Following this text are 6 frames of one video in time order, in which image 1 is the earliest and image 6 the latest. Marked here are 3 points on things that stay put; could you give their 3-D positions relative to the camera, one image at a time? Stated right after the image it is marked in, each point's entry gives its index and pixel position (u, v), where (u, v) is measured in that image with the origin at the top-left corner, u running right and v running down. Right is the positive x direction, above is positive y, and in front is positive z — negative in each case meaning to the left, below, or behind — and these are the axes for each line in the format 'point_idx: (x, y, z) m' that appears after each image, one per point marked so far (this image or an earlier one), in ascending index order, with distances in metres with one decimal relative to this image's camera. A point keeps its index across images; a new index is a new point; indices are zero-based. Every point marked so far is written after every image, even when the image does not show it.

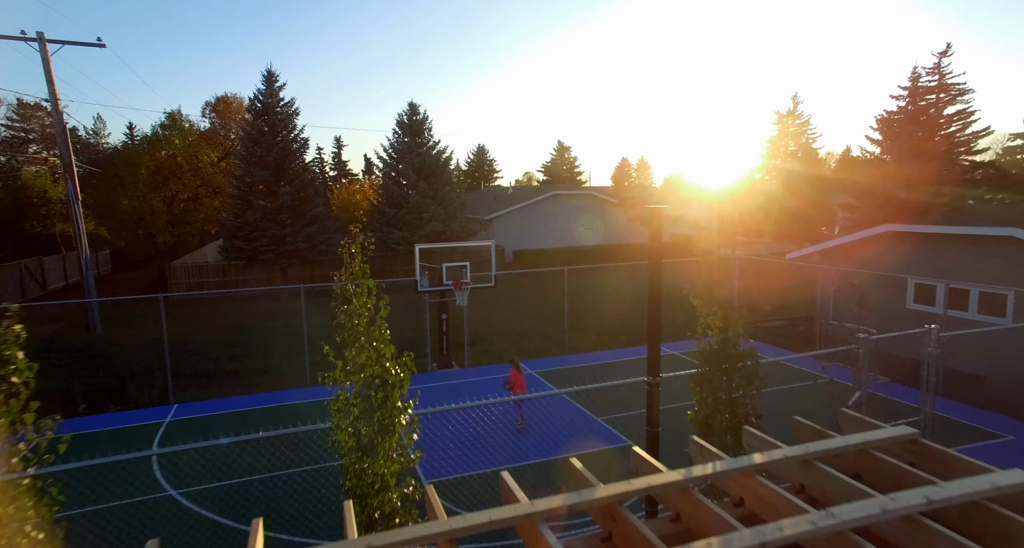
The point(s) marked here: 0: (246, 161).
0: (-8.4, +3.5, +18.0) m
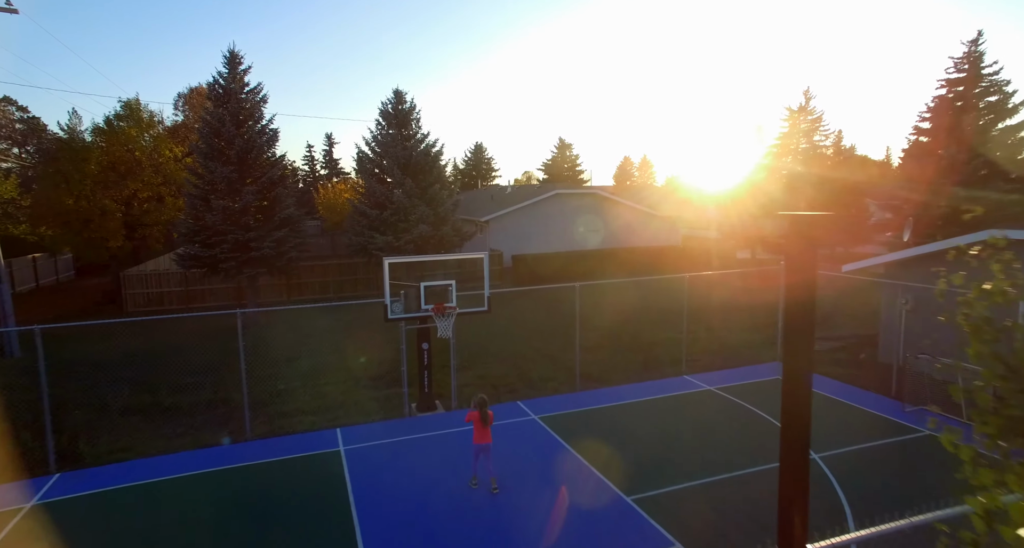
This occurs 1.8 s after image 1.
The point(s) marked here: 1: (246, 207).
0: (-8.5, +3.3, +15.7) m
1: (-7.4, +1.8, +15.8) m
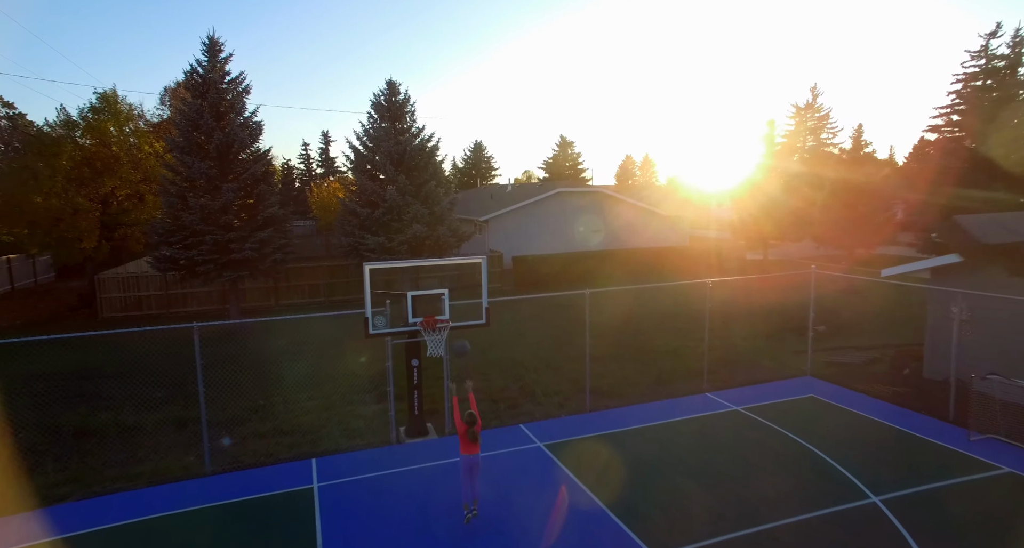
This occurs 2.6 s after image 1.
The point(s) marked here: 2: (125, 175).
0: (-8.5, +3.2, +14.6) m
1: (-7.4, +1.7, +14.7) m
2: (-12.2, +3.1, +17.9) m
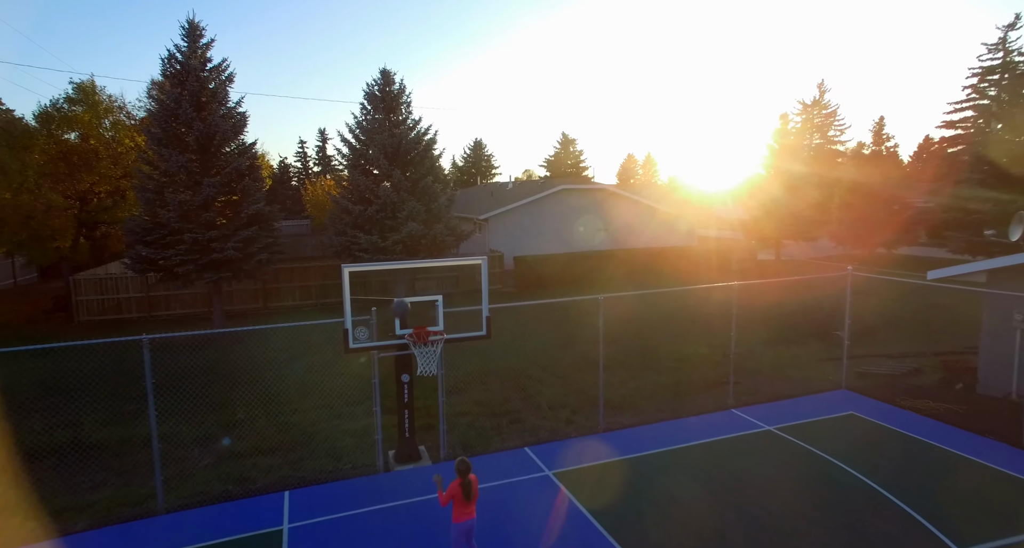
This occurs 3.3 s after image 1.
0: (-8.4, +3.1, +13.6) m
1: (-7.3, +1.7, +13.7) m
2: (-12.1, +3.1, +16.9) m
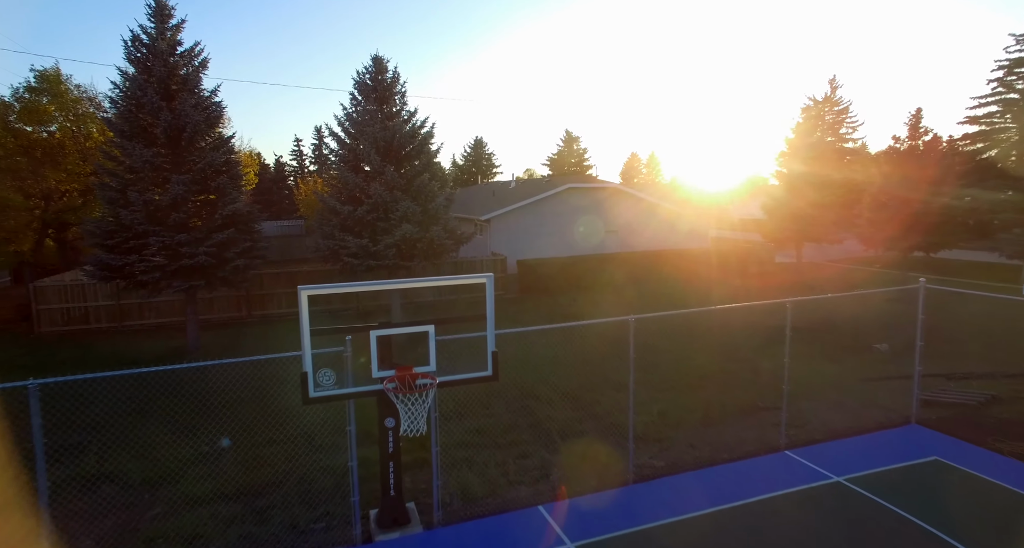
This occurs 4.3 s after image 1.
0: (-8.3, +3.0, +12.2) m
1: (-7.2, +1.5, +12.2) m
2: (-12.0, +2.9, +15.5) m
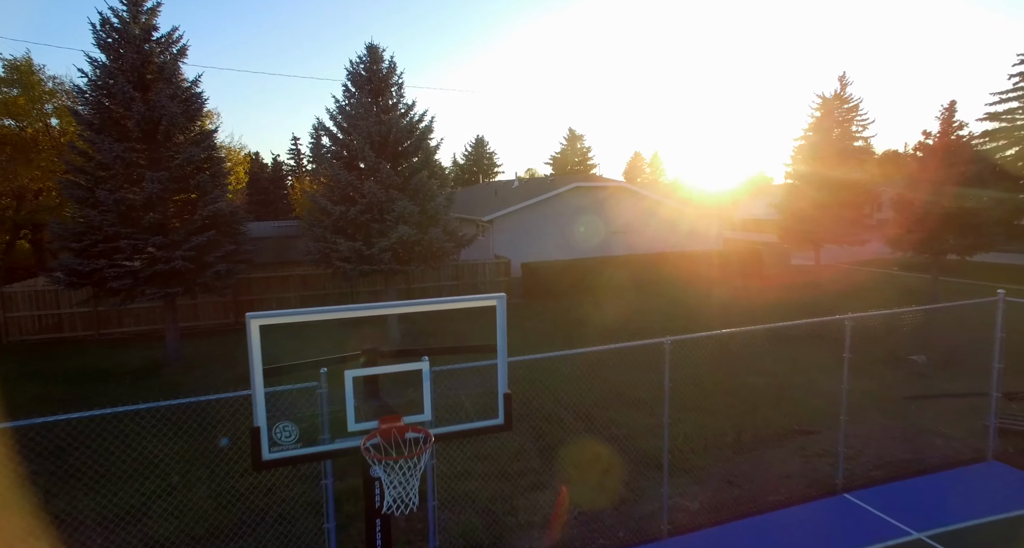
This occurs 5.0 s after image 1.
0: (-8.2, +2.8, +11.1) m
1: (-7.1, +1.4, +11.2) m
2: (-11.9, +2.8, +14.4) m
